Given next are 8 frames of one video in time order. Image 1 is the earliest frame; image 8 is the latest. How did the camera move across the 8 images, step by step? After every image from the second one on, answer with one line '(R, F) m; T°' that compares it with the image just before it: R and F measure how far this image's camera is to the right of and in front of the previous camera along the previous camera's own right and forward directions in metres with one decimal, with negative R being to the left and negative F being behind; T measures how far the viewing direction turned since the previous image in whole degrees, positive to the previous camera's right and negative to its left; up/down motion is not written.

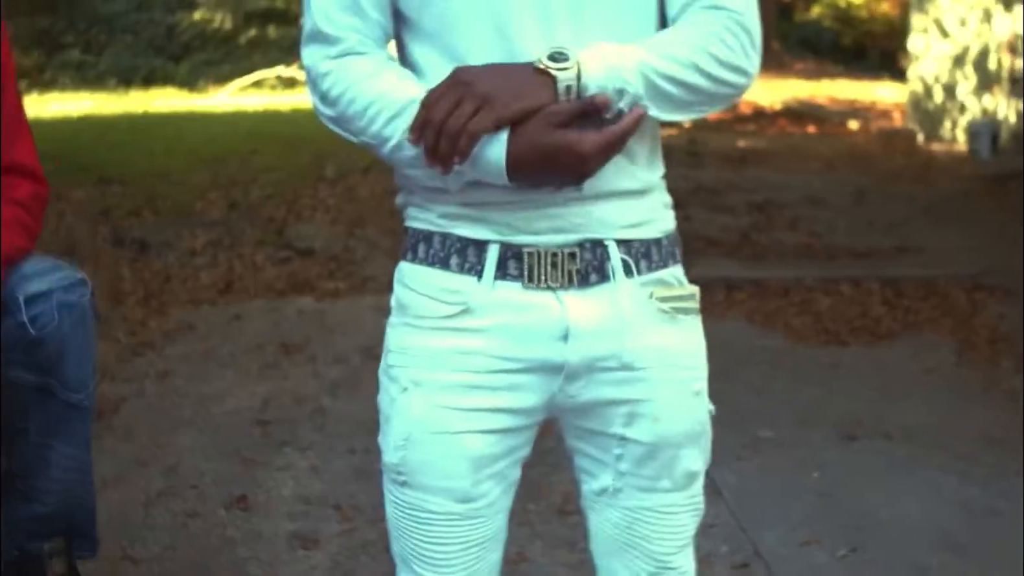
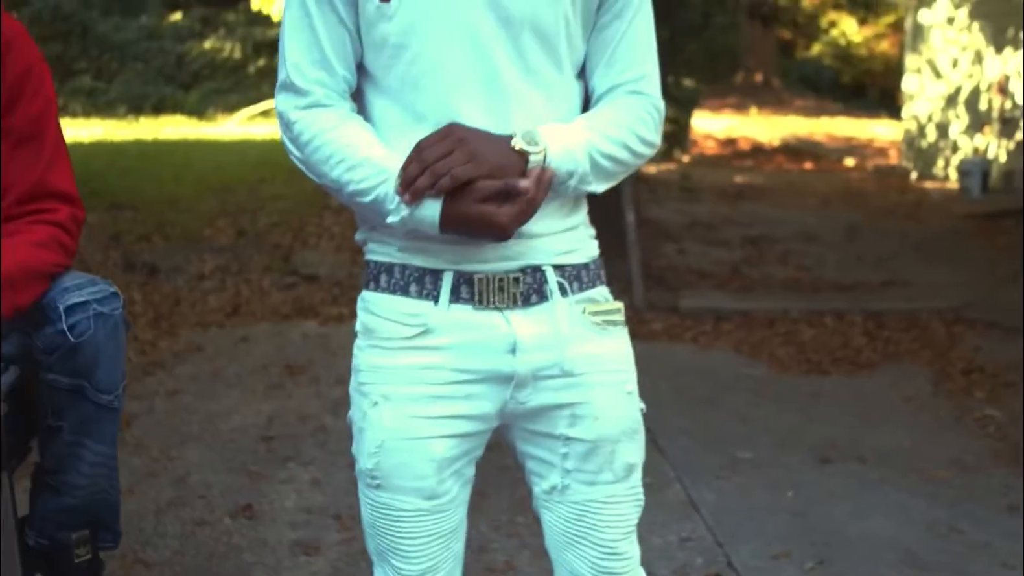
(0.0, -0.2) m; 0°
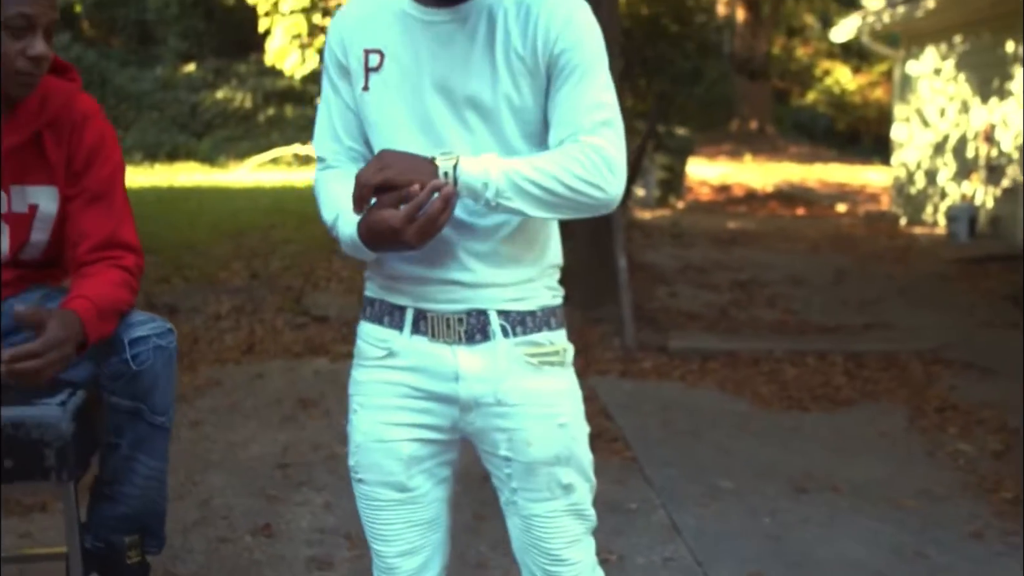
(0.0, -0.4) m; 0°
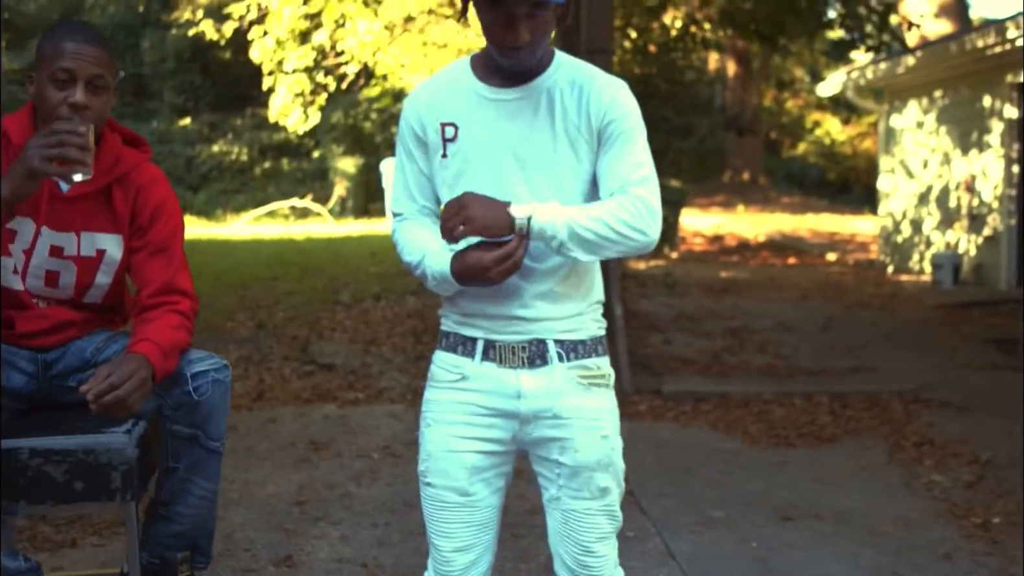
(0.0, -0.4) m; 0°
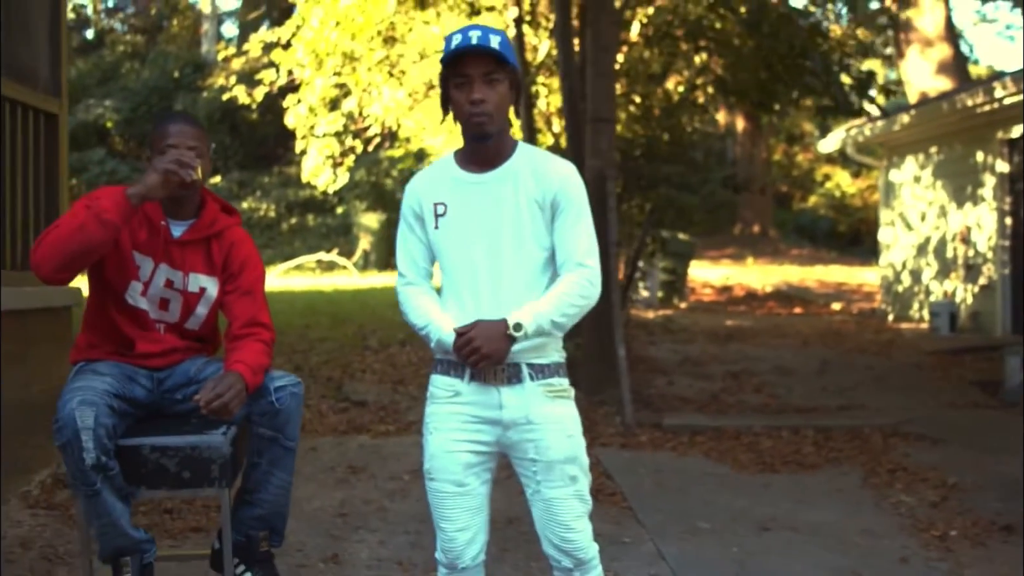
(0.0, -0.8) m; -1°
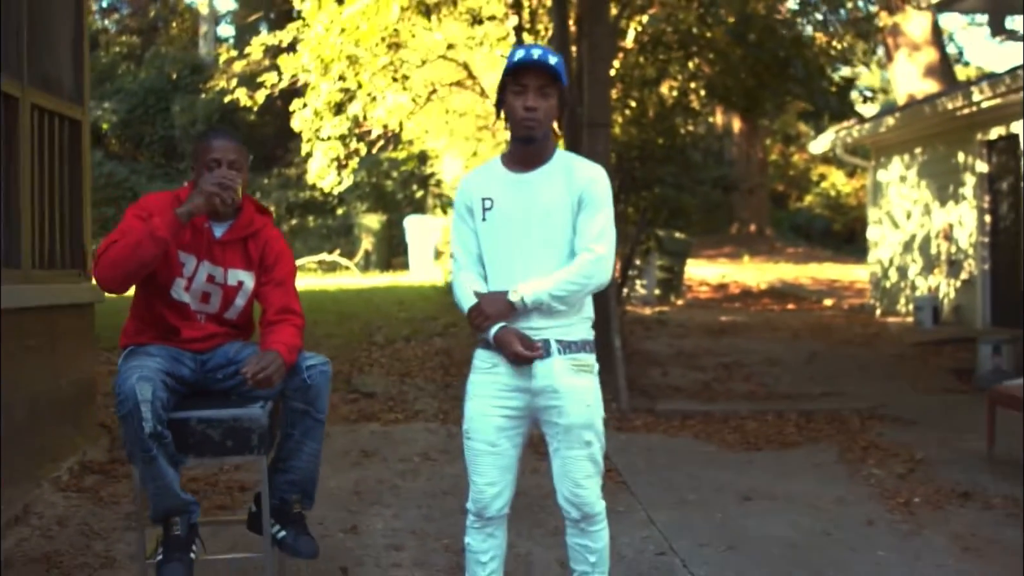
(0.0, -0.5) m; 0°
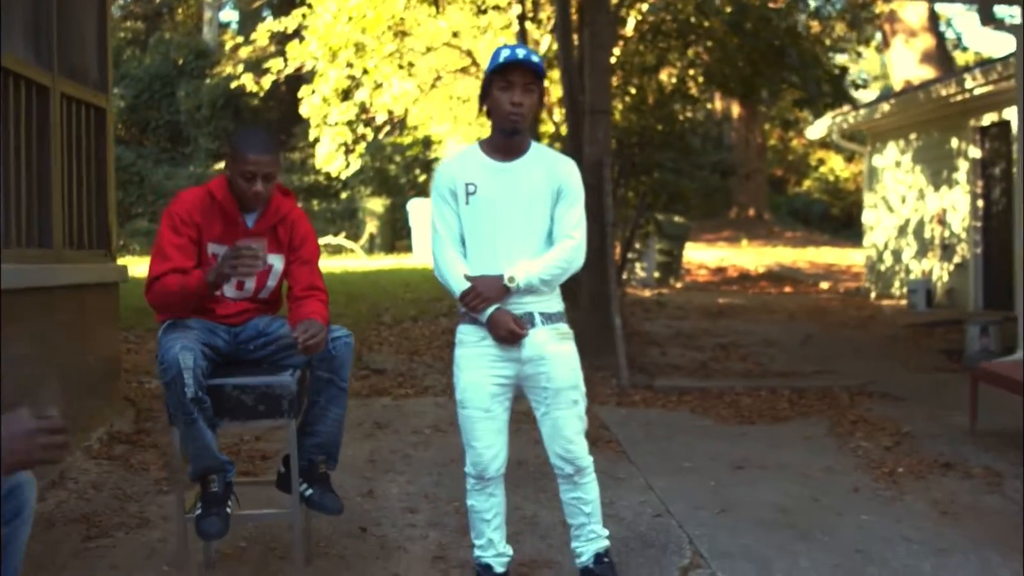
(0.0, -0.3) m; 0°
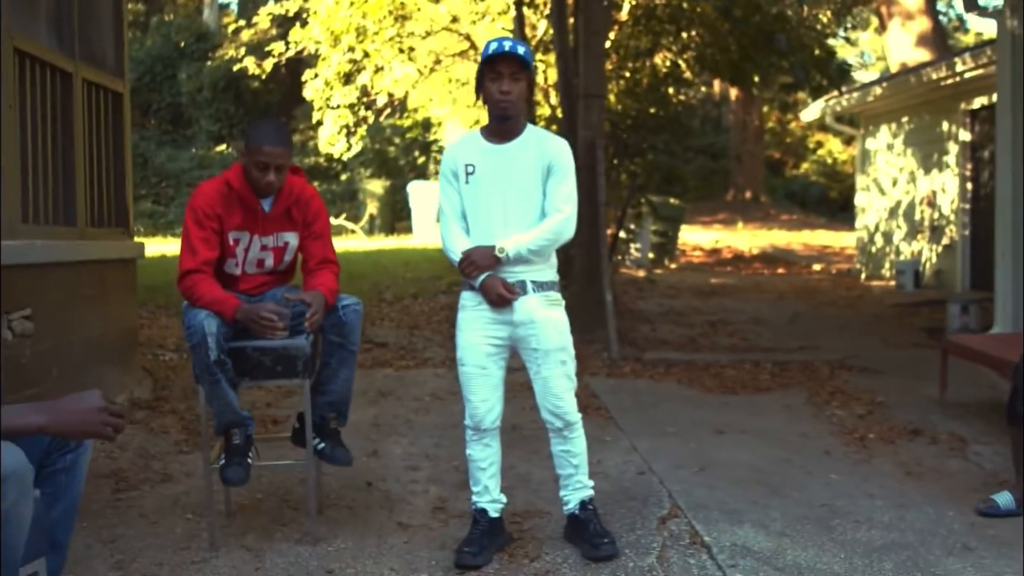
(0.0, -0.4) m; 0°
